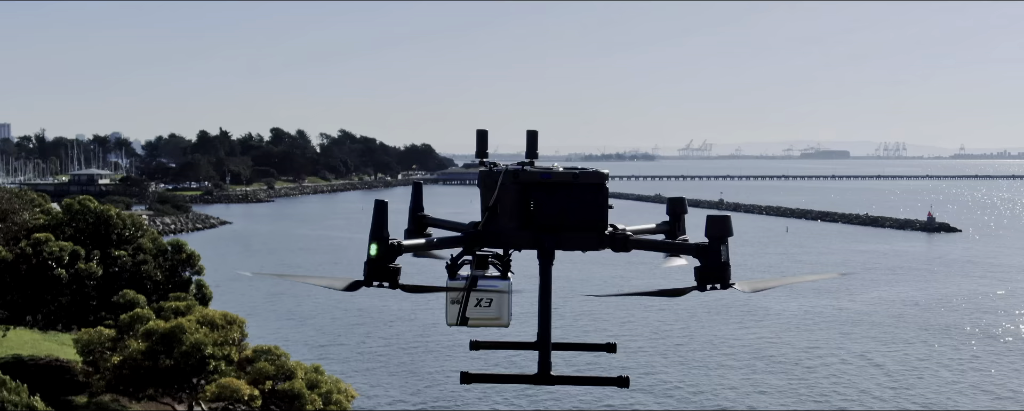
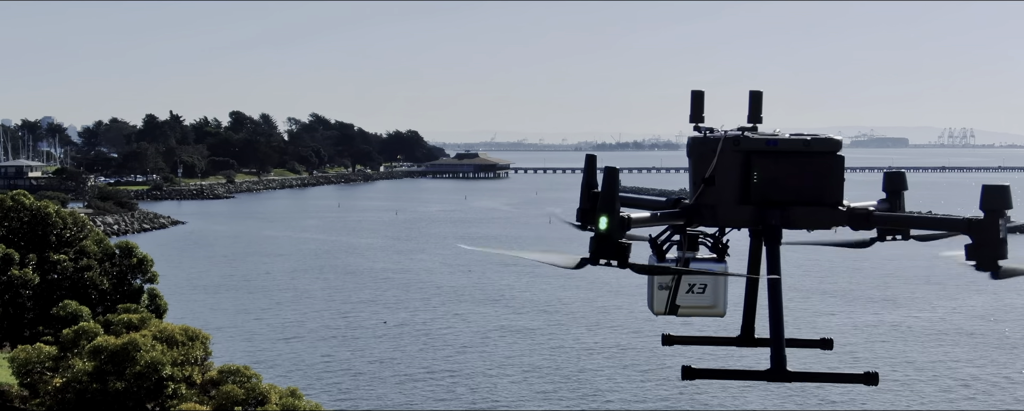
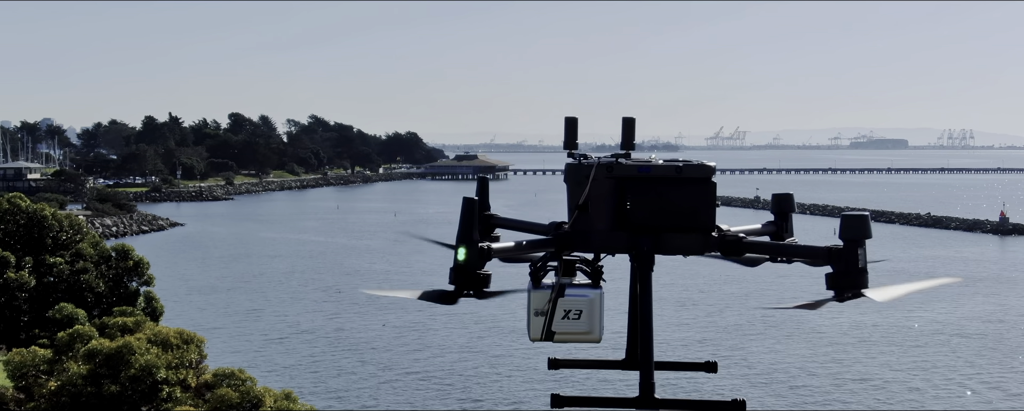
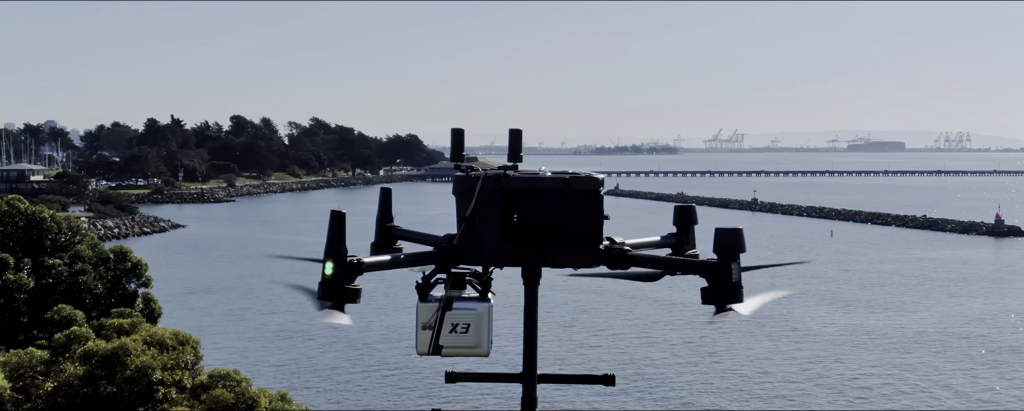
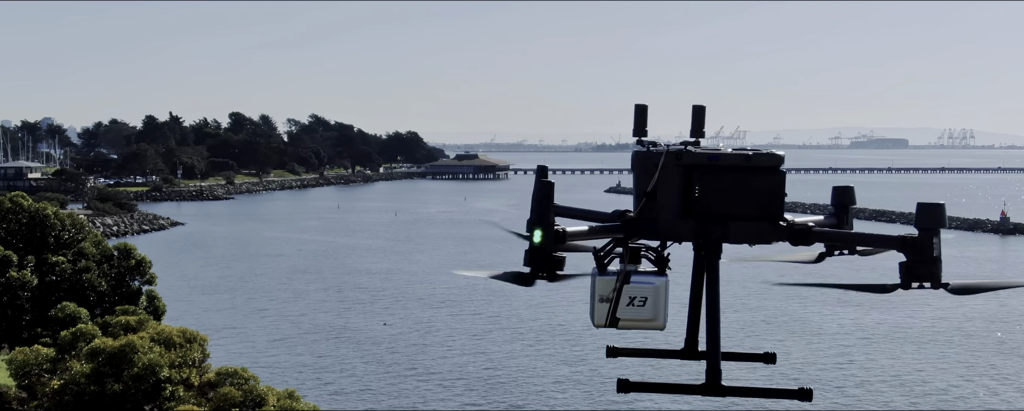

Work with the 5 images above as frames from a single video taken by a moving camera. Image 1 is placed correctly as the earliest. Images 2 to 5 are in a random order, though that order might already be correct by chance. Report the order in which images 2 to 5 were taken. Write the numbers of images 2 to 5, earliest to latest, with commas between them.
4, 3, 5, 2
